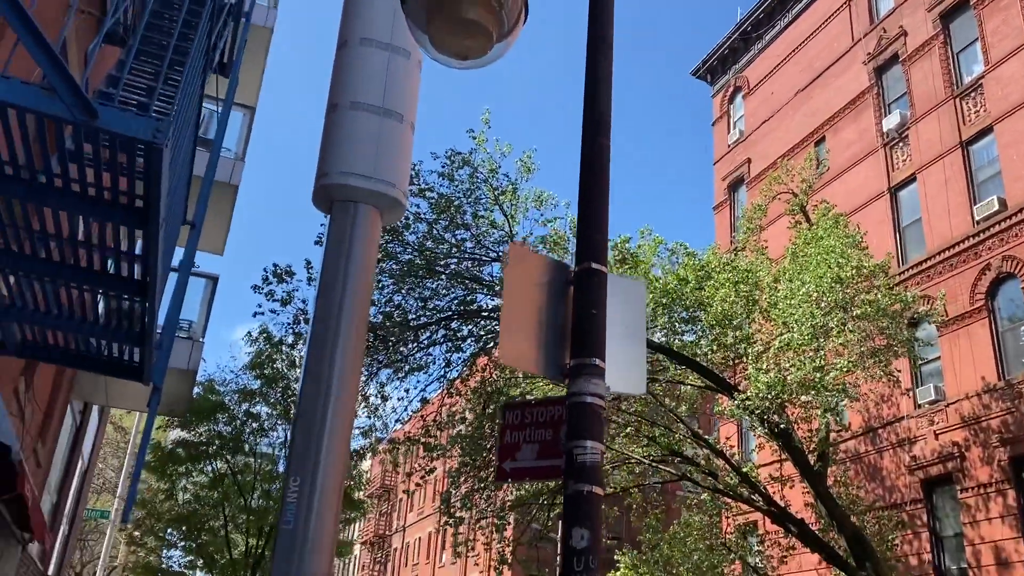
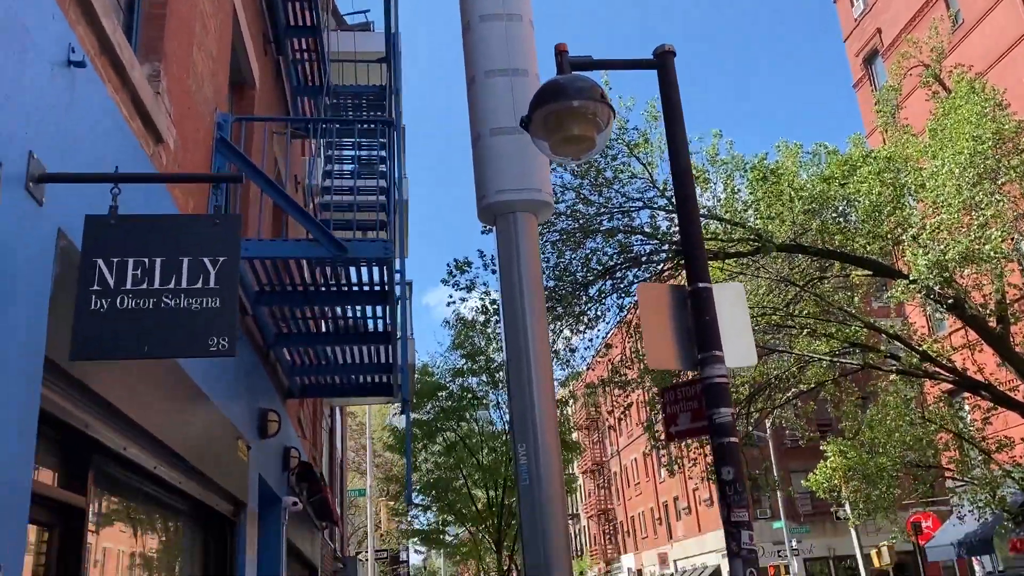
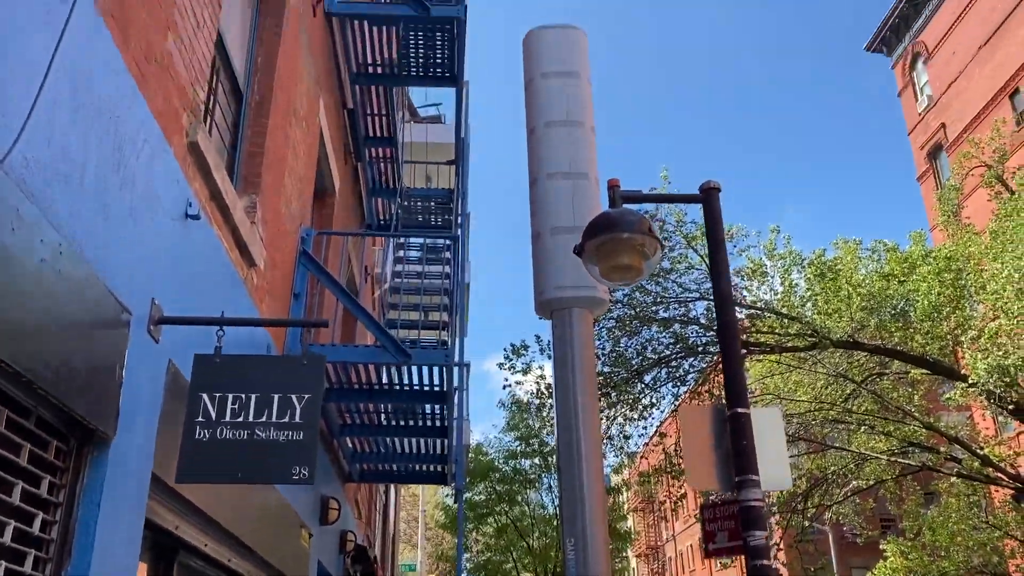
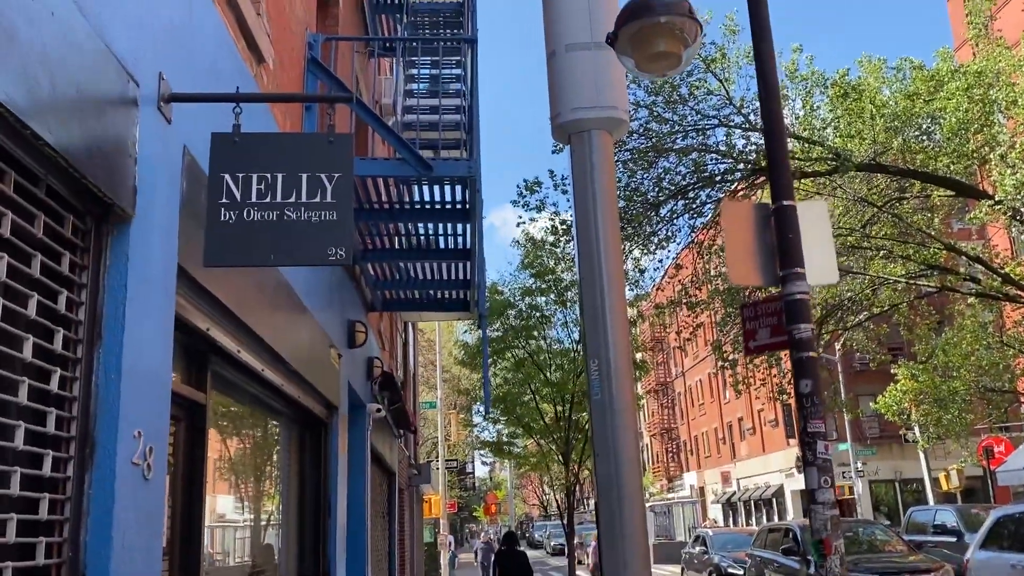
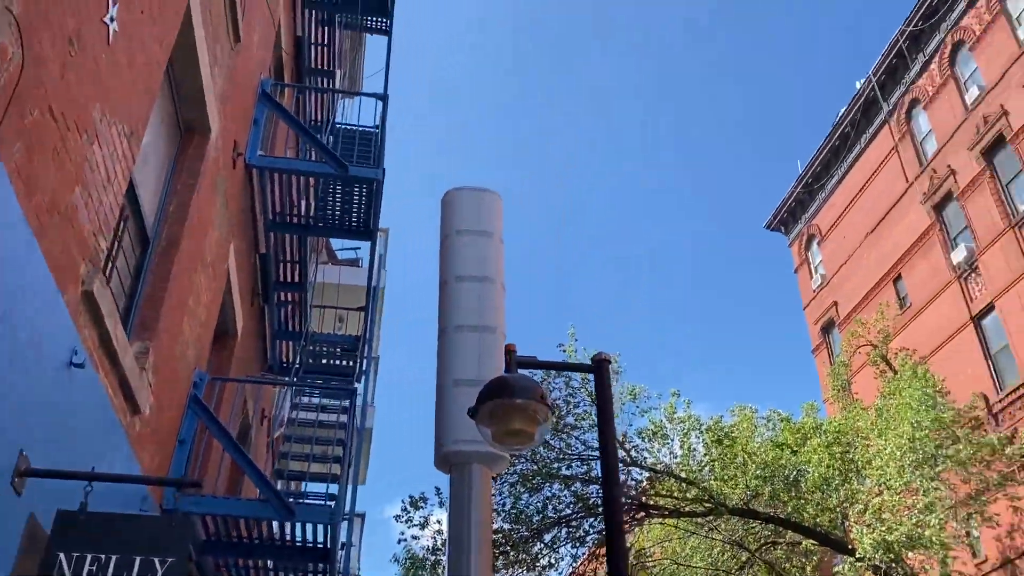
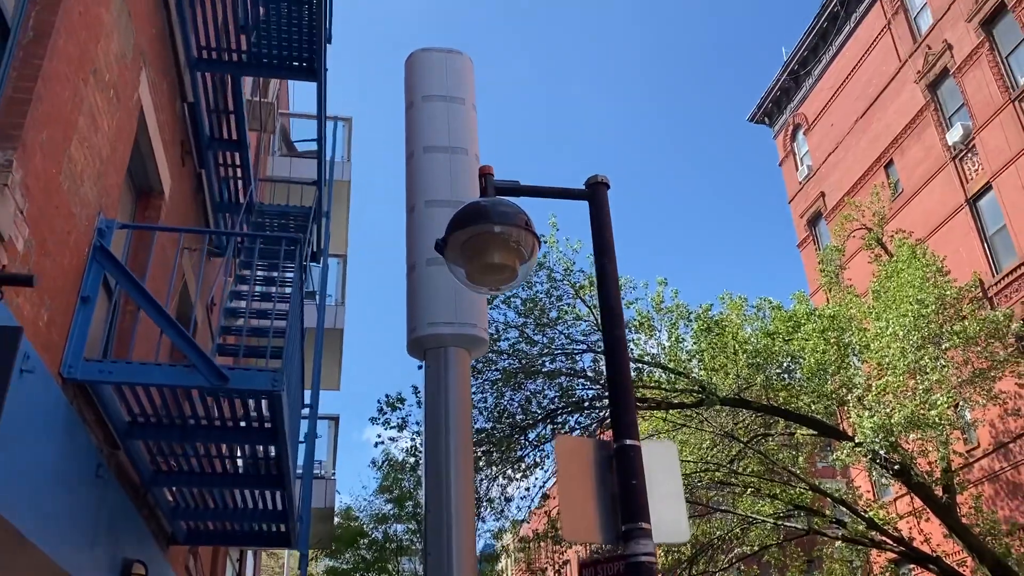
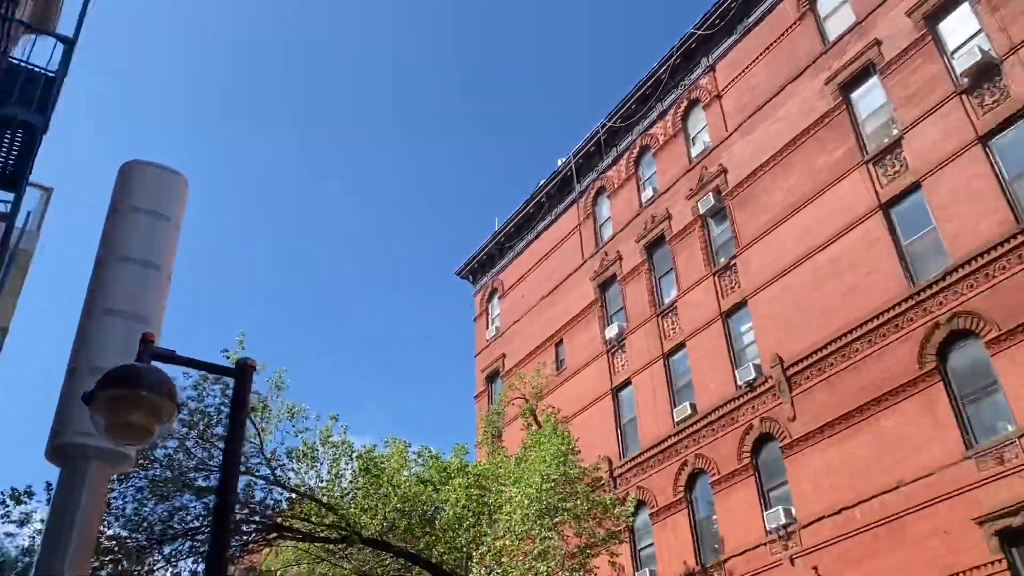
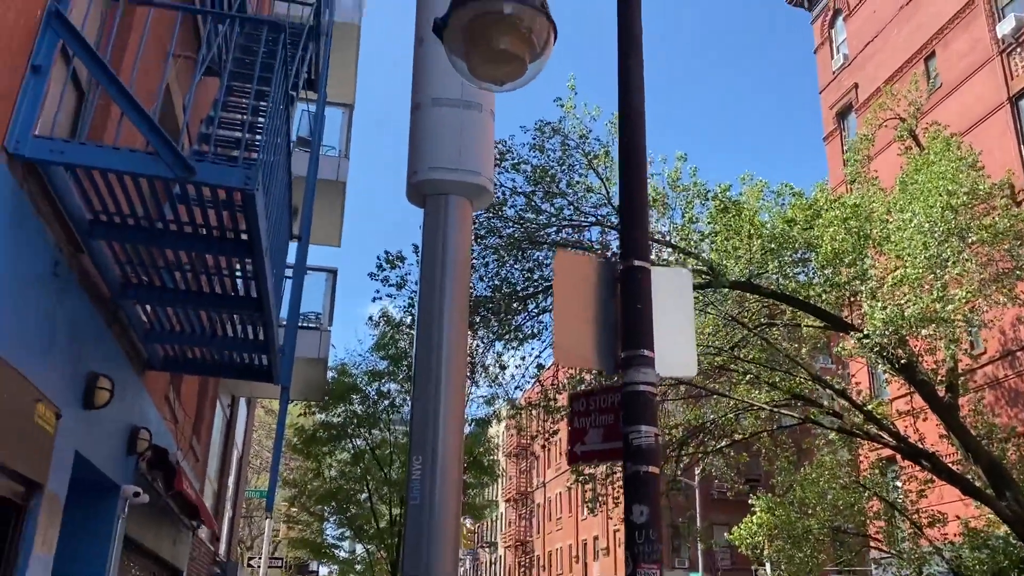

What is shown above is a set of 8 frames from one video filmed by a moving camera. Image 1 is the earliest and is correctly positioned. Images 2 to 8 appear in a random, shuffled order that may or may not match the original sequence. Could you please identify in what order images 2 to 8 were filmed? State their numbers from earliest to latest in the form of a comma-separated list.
8, 6, 2, 4, 3, 5, 7
